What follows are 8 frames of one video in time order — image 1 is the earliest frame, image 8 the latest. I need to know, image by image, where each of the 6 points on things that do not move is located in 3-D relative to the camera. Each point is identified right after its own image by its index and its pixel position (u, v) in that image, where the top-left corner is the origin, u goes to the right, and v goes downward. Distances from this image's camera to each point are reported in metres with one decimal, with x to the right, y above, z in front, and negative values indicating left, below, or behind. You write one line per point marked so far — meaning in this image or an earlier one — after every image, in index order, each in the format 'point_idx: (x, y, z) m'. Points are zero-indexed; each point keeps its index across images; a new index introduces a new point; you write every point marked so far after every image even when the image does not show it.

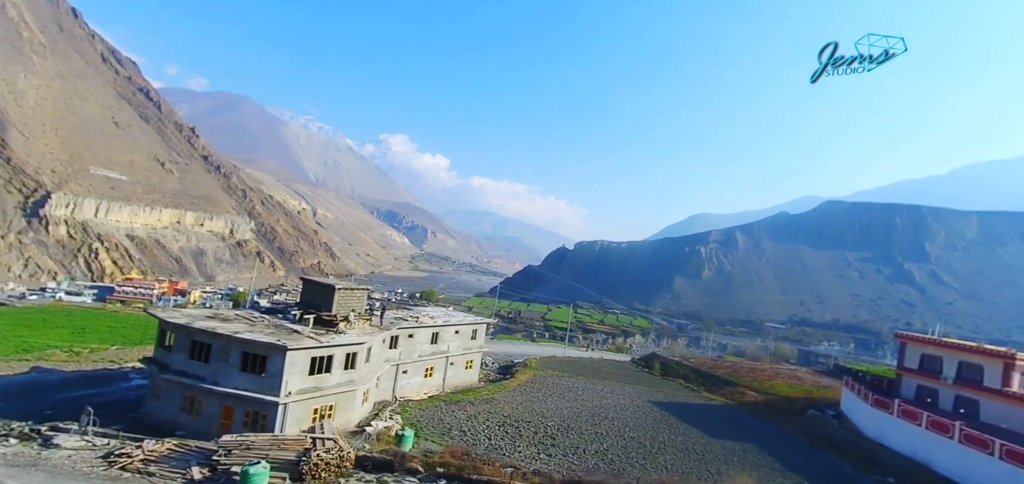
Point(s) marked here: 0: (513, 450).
0: (+0.1, -7.2, +17.5) m
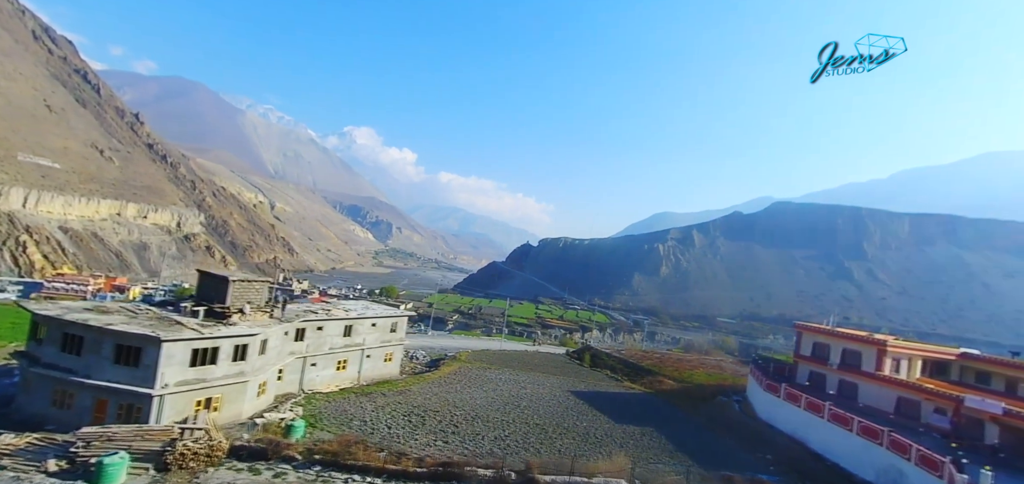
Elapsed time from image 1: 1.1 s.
0: (-3.6, -7.0, +17.9) m
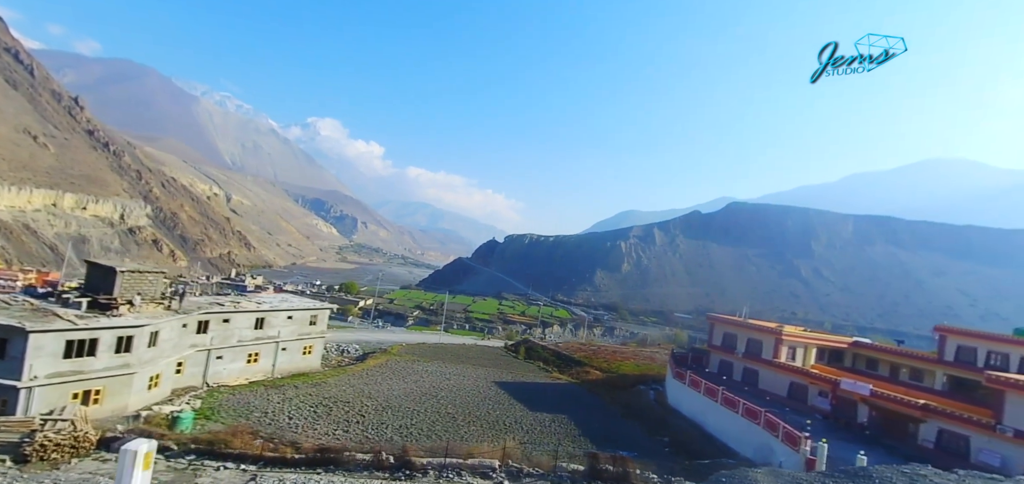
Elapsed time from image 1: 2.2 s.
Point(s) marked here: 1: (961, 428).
0: (-7.3, -6.7, +18.1) m
1: (+17.3, -7.1, +19.2) m
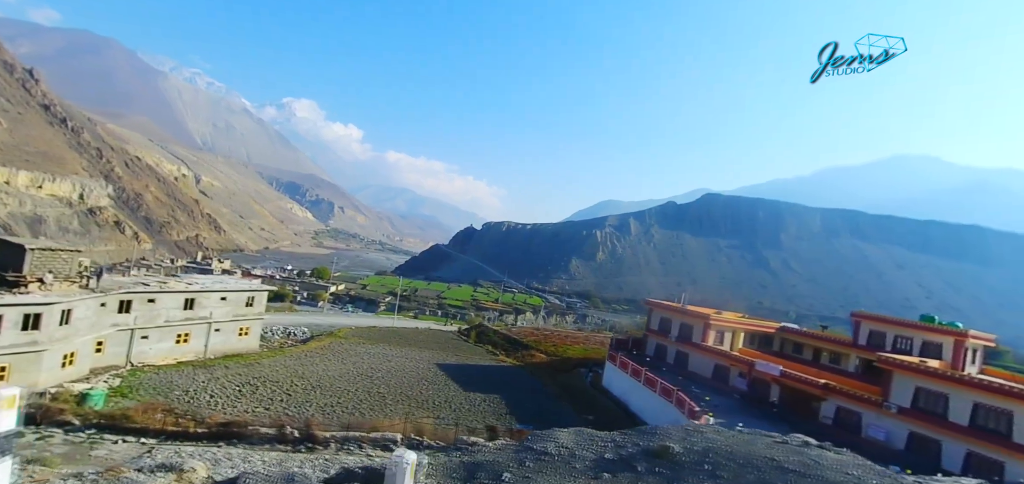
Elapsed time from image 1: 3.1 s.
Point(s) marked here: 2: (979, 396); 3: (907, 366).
0: (-10.3, -5.9, +18.3) m
1: (+14.2, -6.7, +20.8) m
2: (+15.8, -5.2, +17.1) m
3: (+15.0, -4.7, +19.2) m
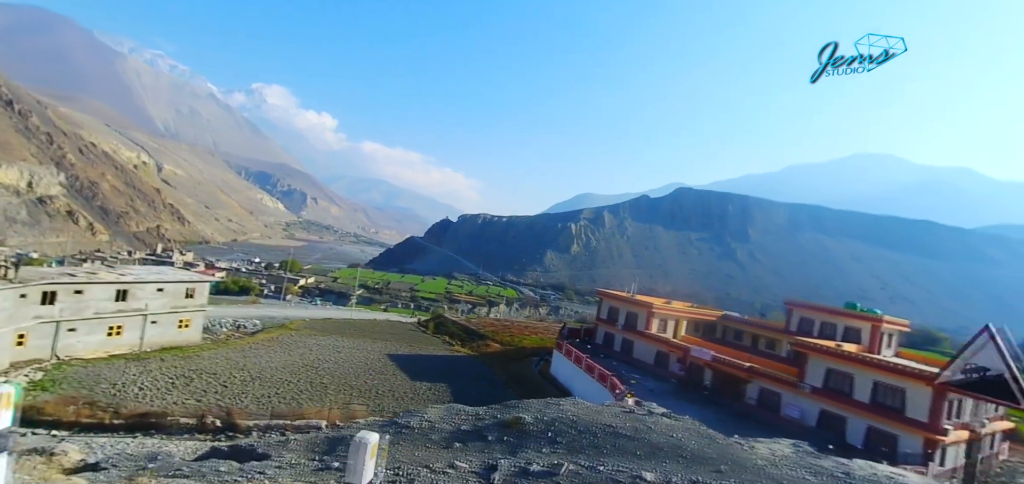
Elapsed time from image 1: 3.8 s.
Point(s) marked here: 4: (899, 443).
0: (-12.7, -5.6, +18.1) m
1: (+11.6, -6.3, +22.0) m
2: (+13.3, -4.8, +18.4) m
3: (+12.5, -4.3, +20.5) m
4: (+13.3, -6.9, +17.3) m
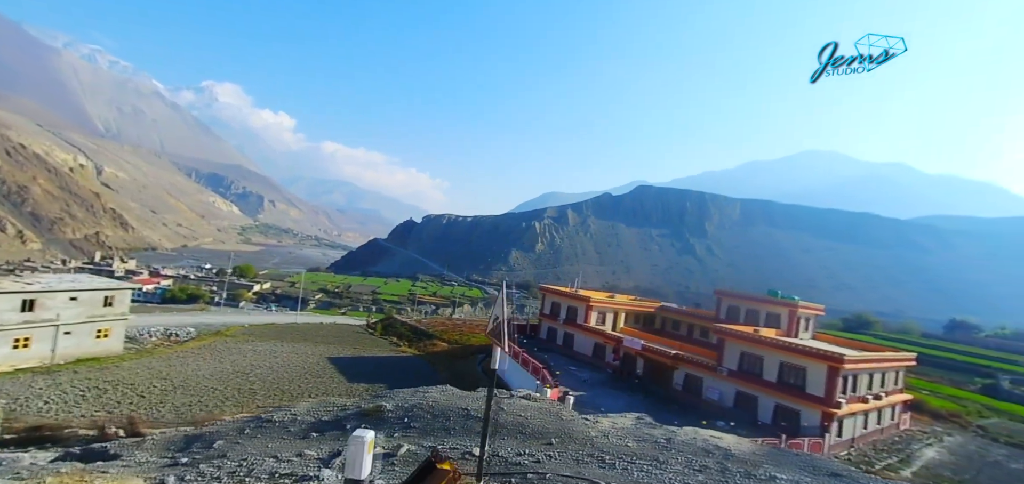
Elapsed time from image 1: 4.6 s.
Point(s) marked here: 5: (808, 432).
0: (-15.3, -5.8, +17.3) m
1: (+8.6, -6.0, +23.1) m
2: (+10.6, -4.4, +19.7) m
3: (+9.6, -3.9, +21.7) m
4: (+10.6, -6.5, +18.6) m
5: (+10.7, -6.9, +18.3) m
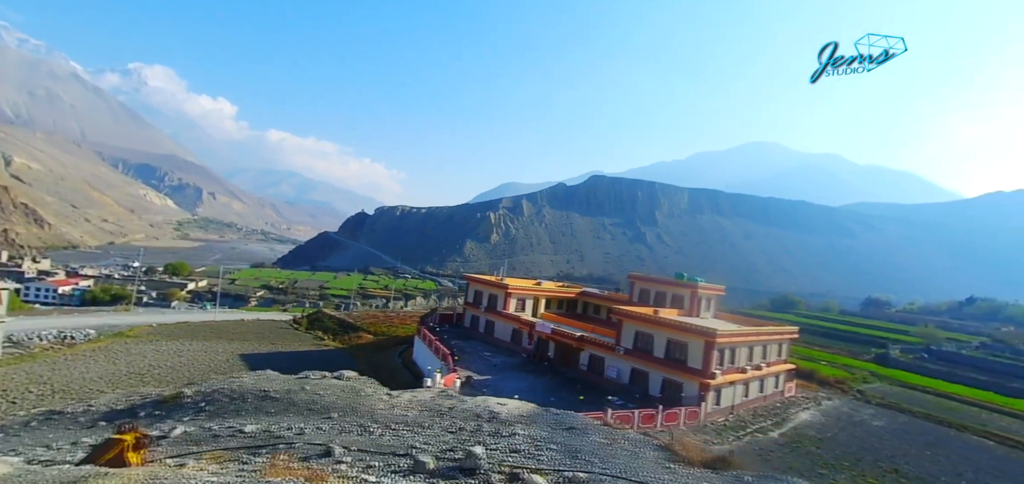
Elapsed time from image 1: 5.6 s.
0: (-18.9, -5.7, +16.0) m
1: (+4.2, -5.3, +24.3) m
2: (+6.6, -3.8, +21.0) m
3: (+5.3, -3.2, +22.9) m
4: (+6.8, -5.8, +19.9) m
5: (+6.8, -6.2, +19.7) m
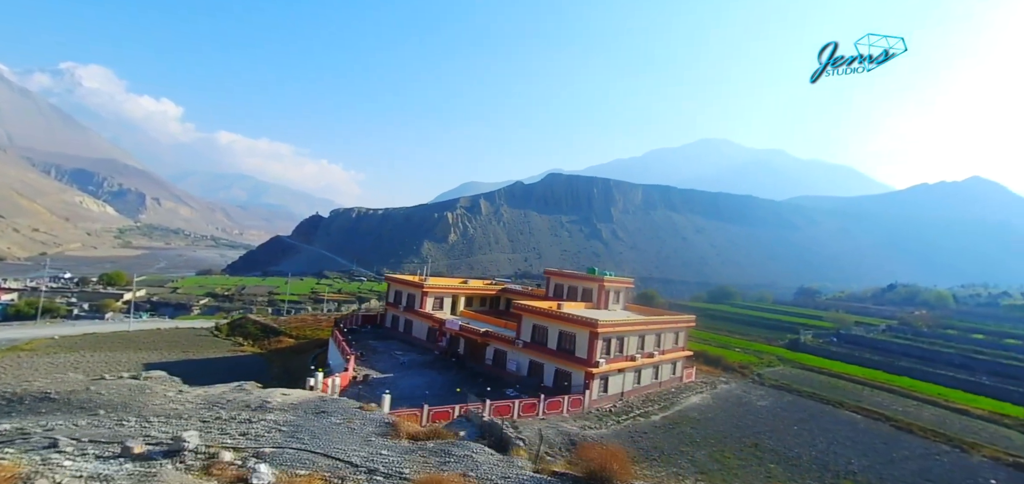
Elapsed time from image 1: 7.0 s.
0: (-22.7, -6.0, +14.7) m
1: (-0.4, -5.2, +25.0) m
2: (+2.2, -3.7, +22.0) m
3: (+0.8, -3.1, +23.7) m
4: (+2.5, -5.7, +21.0) m
5: (+2.6, -6.1, +20.7) m
